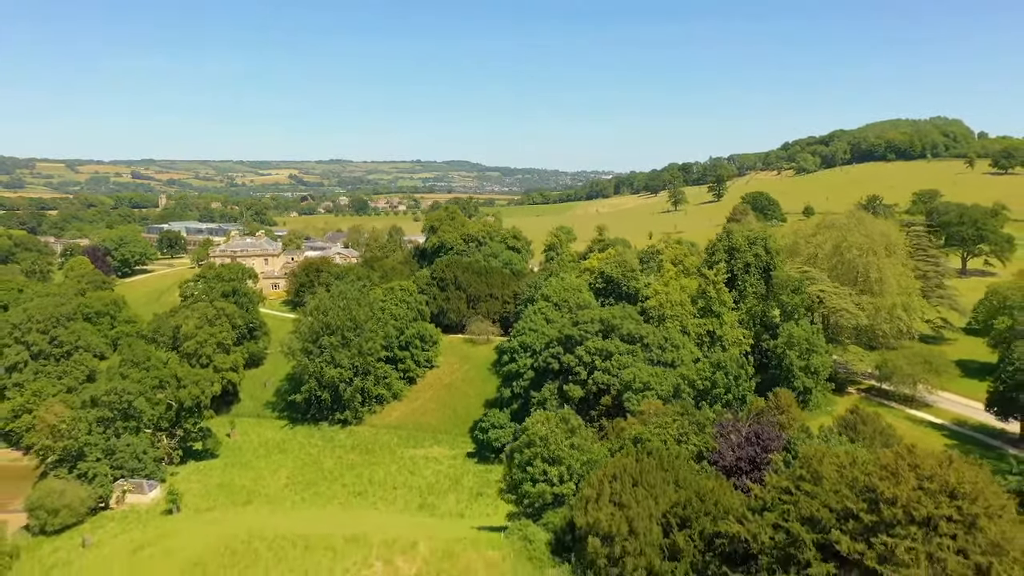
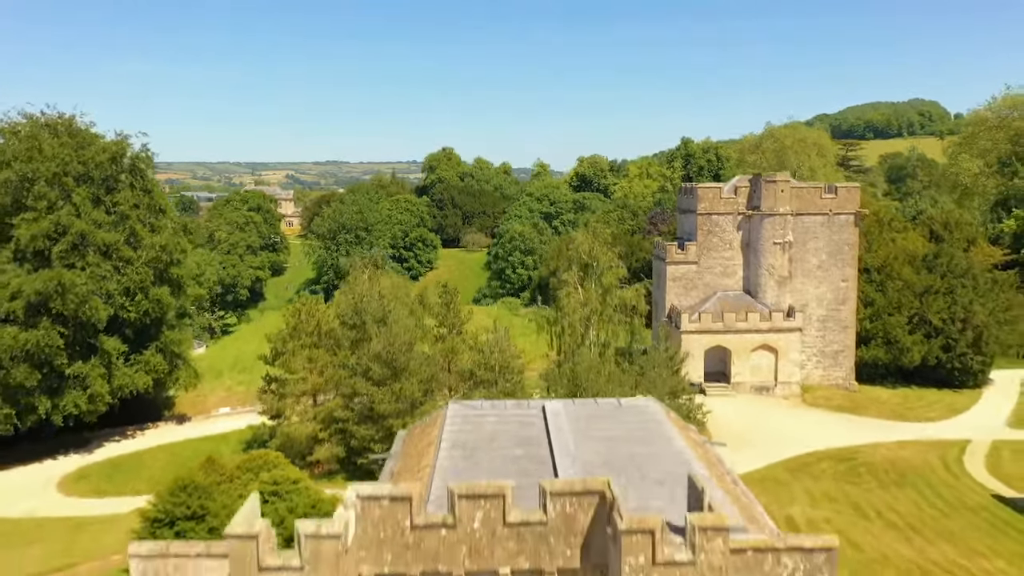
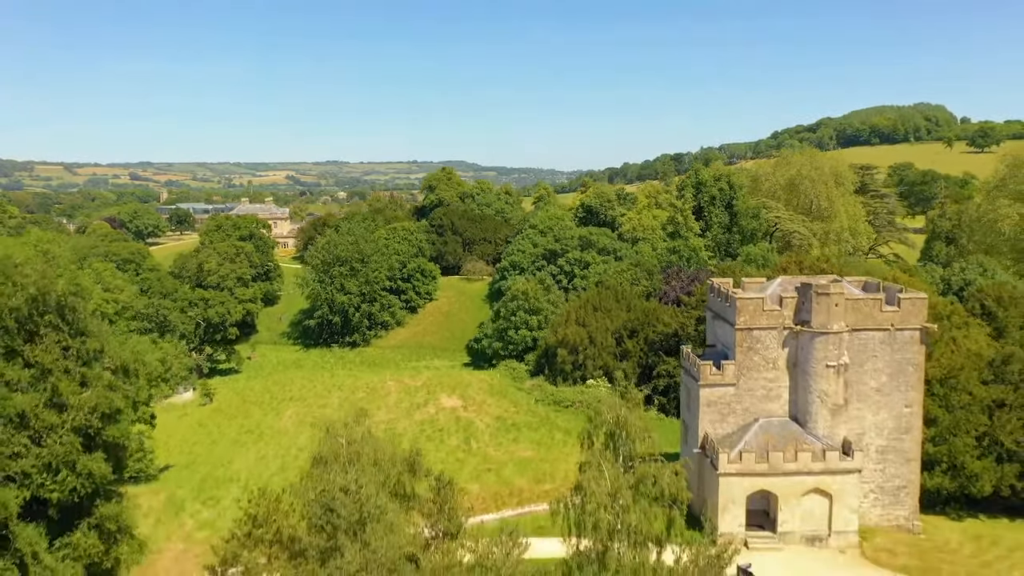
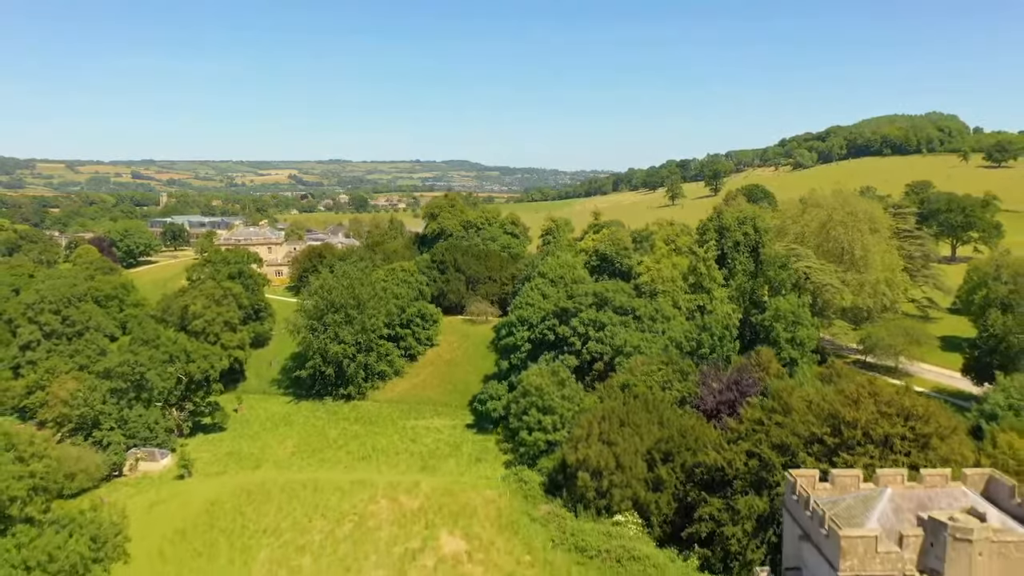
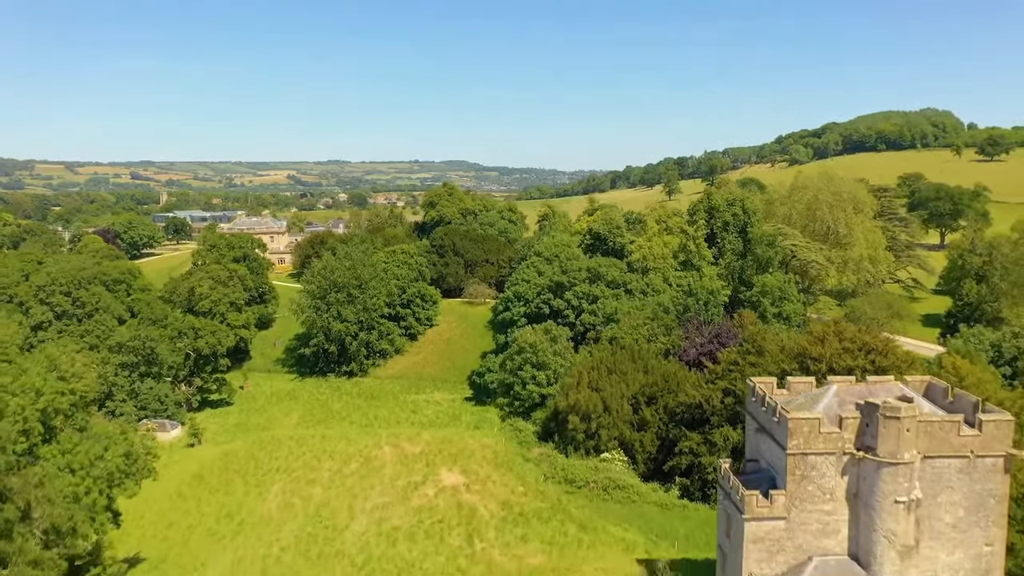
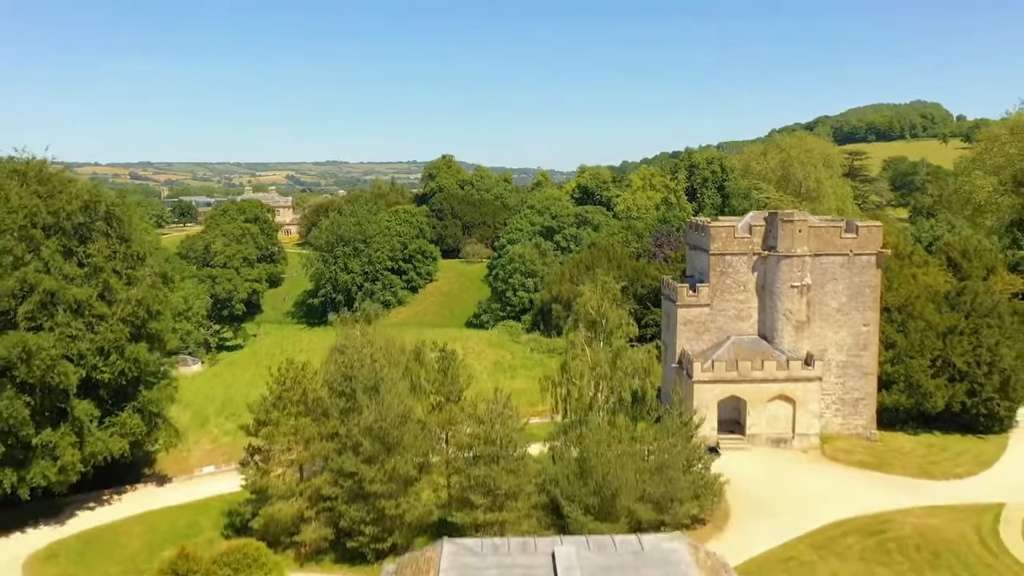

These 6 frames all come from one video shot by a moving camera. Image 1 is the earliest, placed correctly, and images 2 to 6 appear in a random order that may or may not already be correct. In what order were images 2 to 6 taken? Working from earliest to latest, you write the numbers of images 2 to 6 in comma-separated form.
4, 5, 3, 6, 2
